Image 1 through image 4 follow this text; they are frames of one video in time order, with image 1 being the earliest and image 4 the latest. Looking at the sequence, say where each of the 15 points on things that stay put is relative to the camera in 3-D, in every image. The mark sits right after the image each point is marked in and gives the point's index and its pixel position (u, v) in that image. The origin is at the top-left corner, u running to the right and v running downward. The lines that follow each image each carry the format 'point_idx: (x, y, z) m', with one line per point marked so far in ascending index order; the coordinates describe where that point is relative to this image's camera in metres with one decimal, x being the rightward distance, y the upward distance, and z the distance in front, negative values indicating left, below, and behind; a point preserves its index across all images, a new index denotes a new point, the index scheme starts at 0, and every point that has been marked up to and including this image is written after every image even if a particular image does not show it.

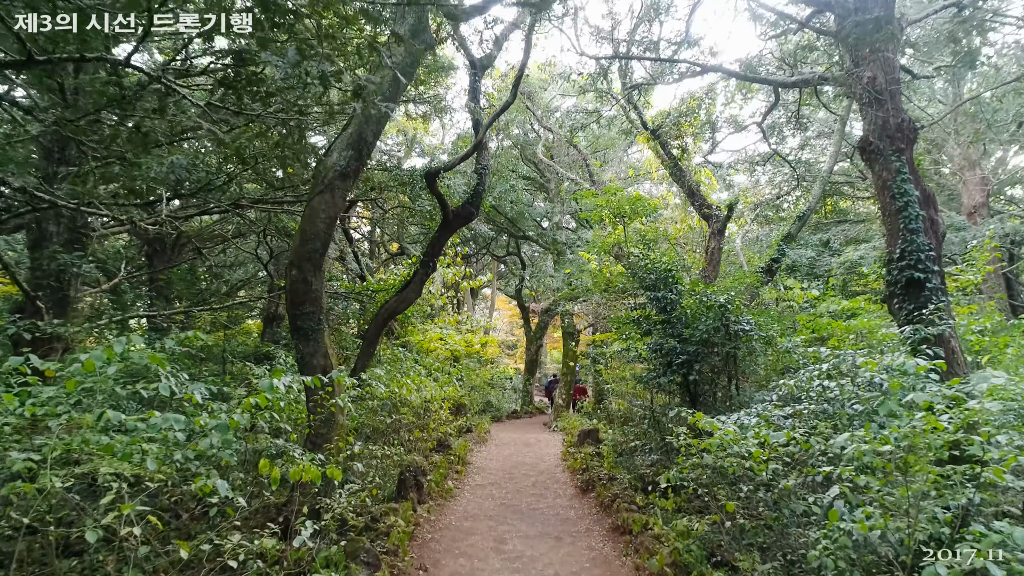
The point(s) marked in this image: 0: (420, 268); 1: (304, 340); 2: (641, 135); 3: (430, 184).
0: (-0.9, +0.2, +7.7) m
1: (-1.2, -0.3, +4.2) m
2: (+1.5, +1.8, +8.9) m
3: (-0.8, +1.0, +7.3) m
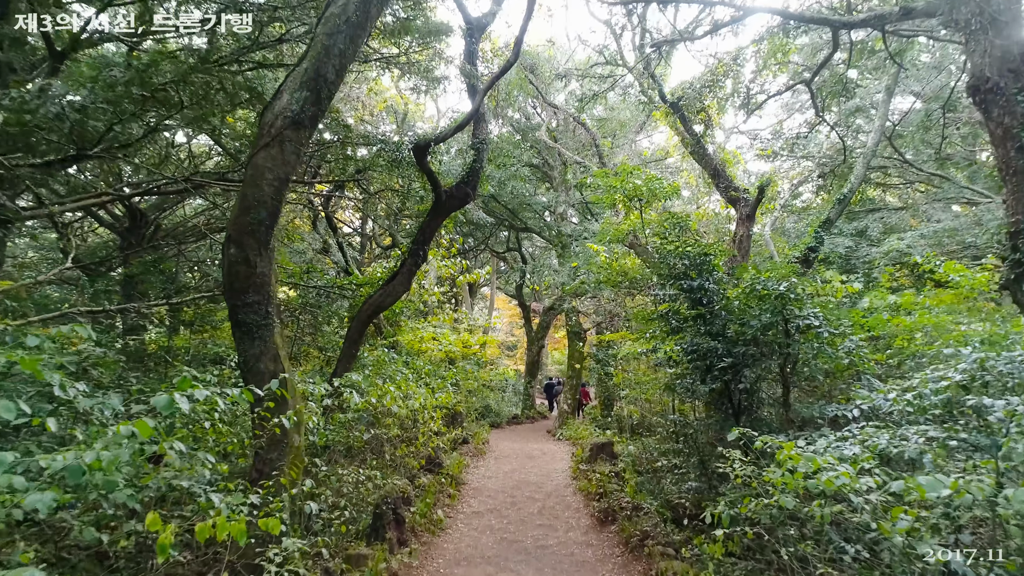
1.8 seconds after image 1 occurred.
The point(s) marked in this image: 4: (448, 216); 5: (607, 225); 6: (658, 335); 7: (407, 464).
0: (-0.9, +0.3, +6.7) m
1: (-1.2, -0.2, +3.3) m
2: (+1.6, +1.9, +8.0) m
3: (-0.8, +1.1, +6.3) m
4: (-0.6, +0.6, +6.7) m
5: (+1.0, +0.7, +8.1) m
6: (+1.0, -0.3, +5.3) m
7: (-0.8, -1.3, +5.5) m
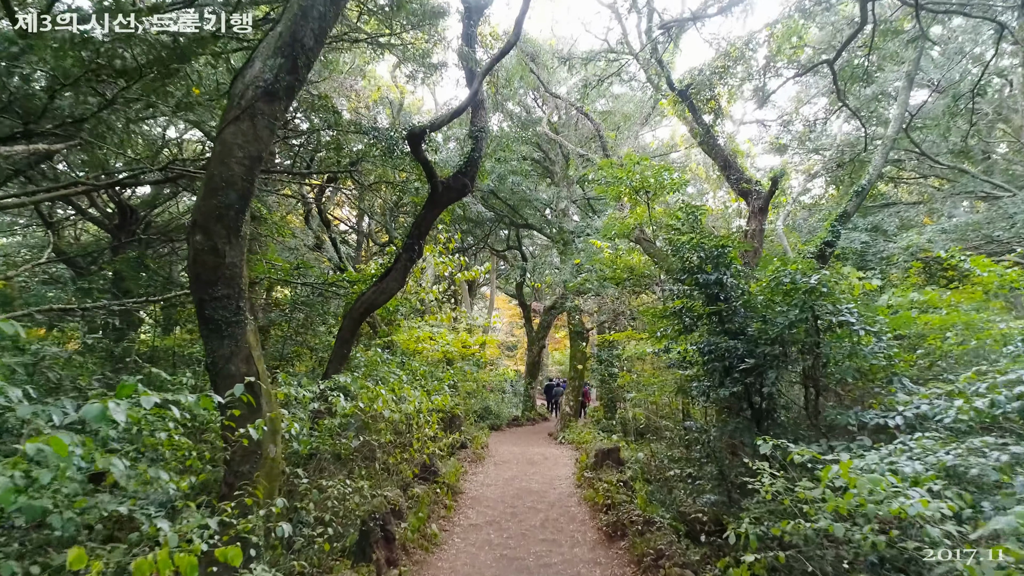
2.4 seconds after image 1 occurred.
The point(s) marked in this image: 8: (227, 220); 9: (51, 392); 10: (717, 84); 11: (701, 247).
0: (-0.9, +0.3, +6.3) m
1: (-1.2, -0.2, +2.9) m
2: (+1.6, +1.9, +7.6) m
3: (-0.8, +1.1, +6.0) m
4: (-0.6, +0.7, +6.4) m
5: (+1.0, +0.7, +7.8) m
6: (+1.0, -0.3, +4.9) m
7: (-0.8, -1.3, +5.1) m
8: (-1.1, +0.3, +2.9) m
9: (-1.9, -0.4, +3.1) m
10: (+1.9, +1.9, +7.0) m
11: (+1.1, +0.2, +4.4) m
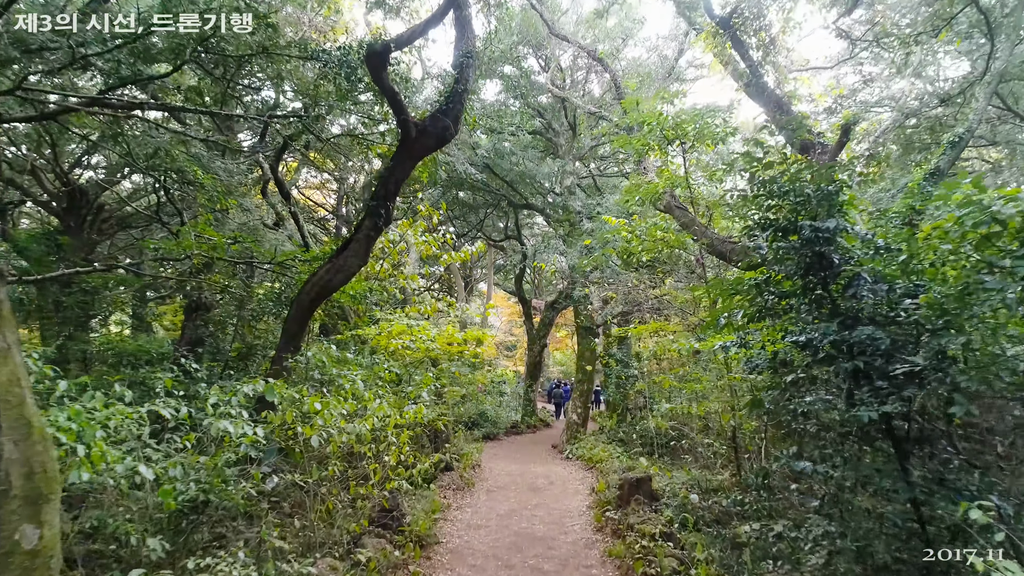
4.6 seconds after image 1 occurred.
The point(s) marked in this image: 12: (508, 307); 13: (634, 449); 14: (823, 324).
0: (-0.9, +0.5, +4.8) m
1: (-1.2, 0.0, +1.4) m
2: (+1.5, +2.1, +6.1) m
3: (-0.8, +1.3, +4.5) m
4: (-0.6, +0.8, +4.8) m
5: (+1.0, +0.9, +6.3) m
6: (+1.0, -0.2, +3.4) m
7: (-0.8, -1.1, +3.6) m
8: (-1.1, +0.4, +1.4) m
9: (-1.9, -0.3, +1.6) m
10: (+1.9, +2.0, +5.5) m
11: (+1.1, +0.4, +2.9) m
12: (-0.2, -0.5, +19.9) m
13: (+1.1, -1.5, +7.1) m
14: (+1.1, -0.1, +2.6) m
